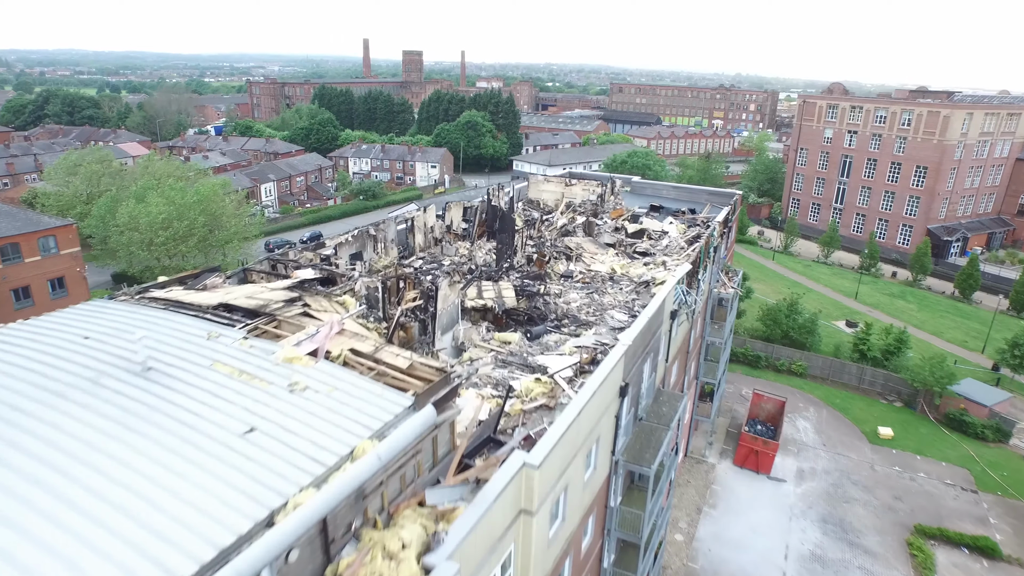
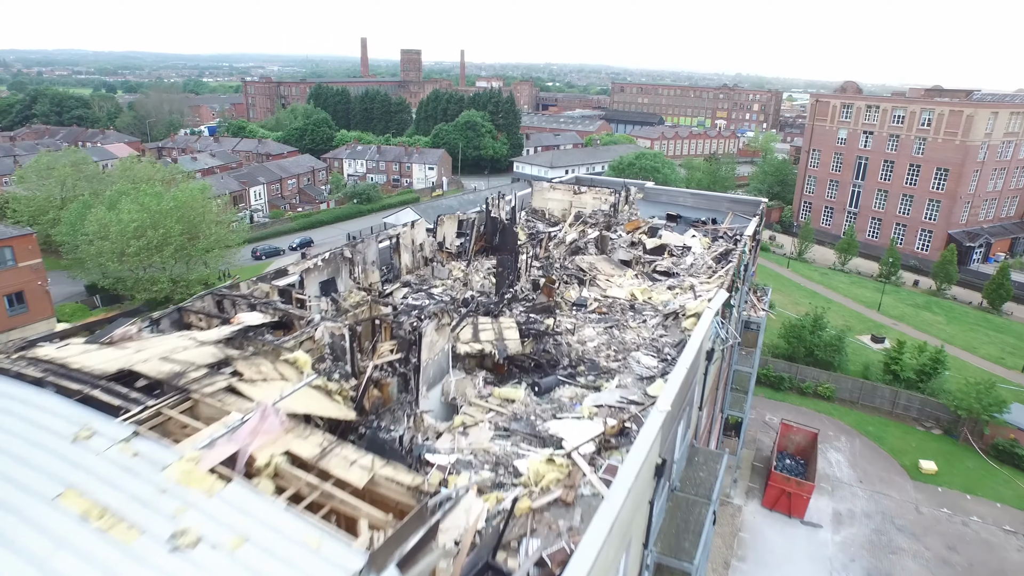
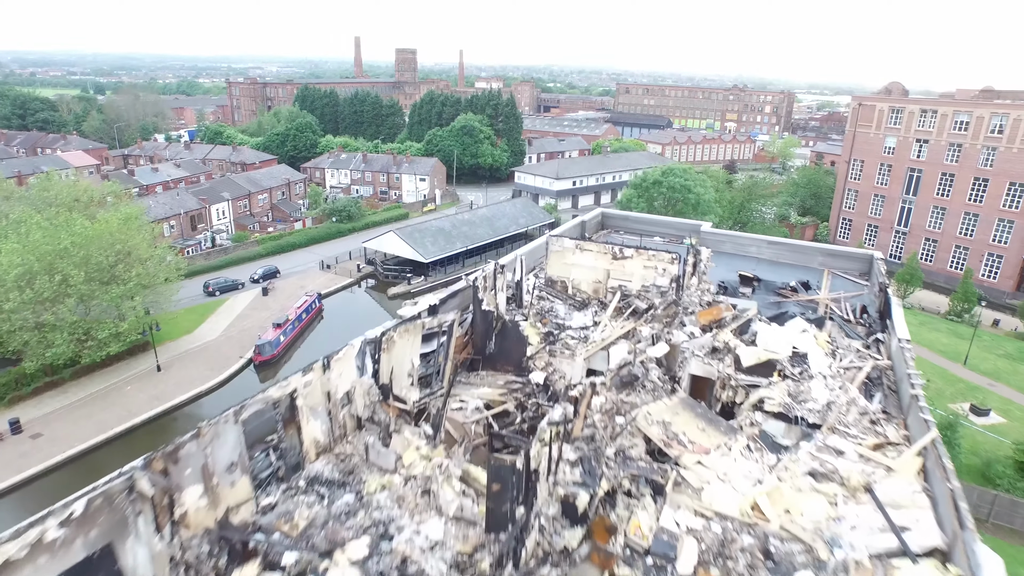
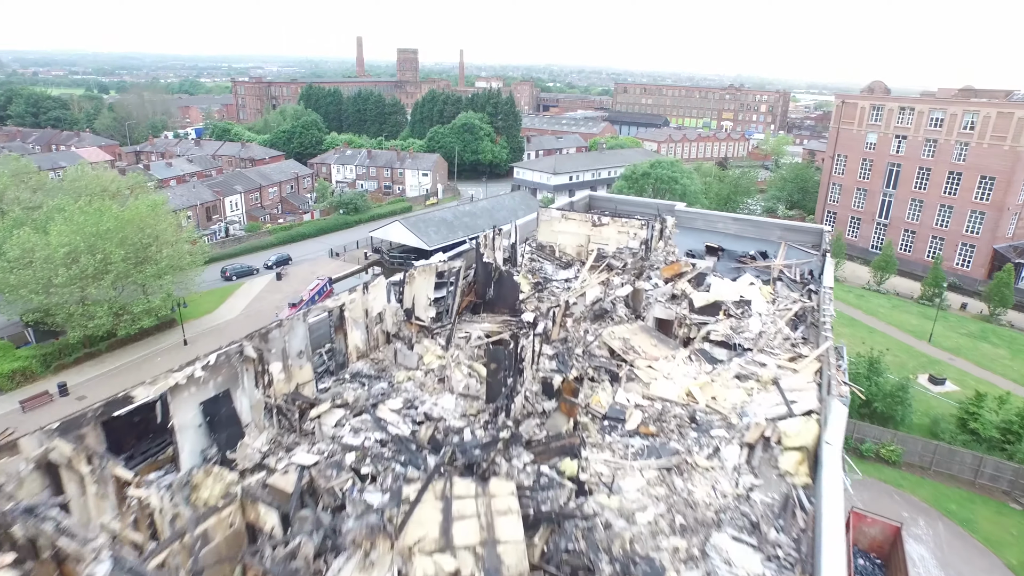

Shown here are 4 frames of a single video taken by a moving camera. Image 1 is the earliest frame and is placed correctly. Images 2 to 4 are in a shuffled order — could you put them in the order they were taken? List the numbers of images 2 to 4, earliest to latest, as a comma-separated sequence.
2, 4, 3
